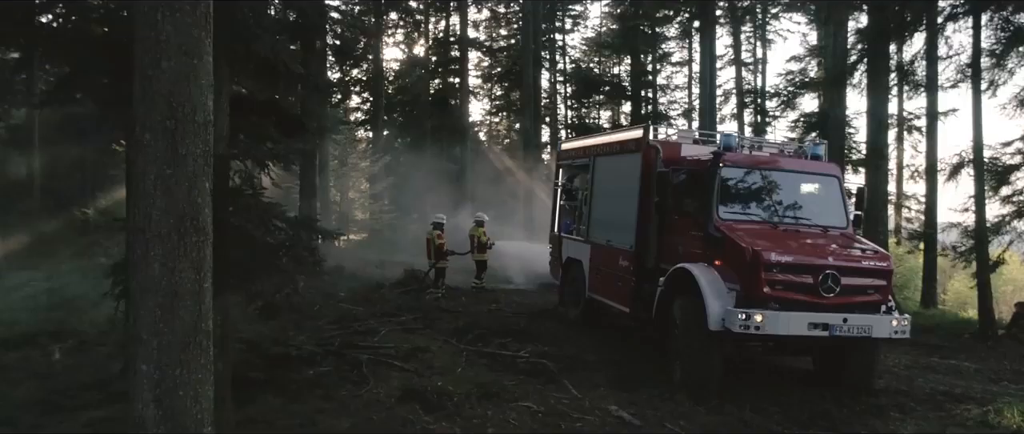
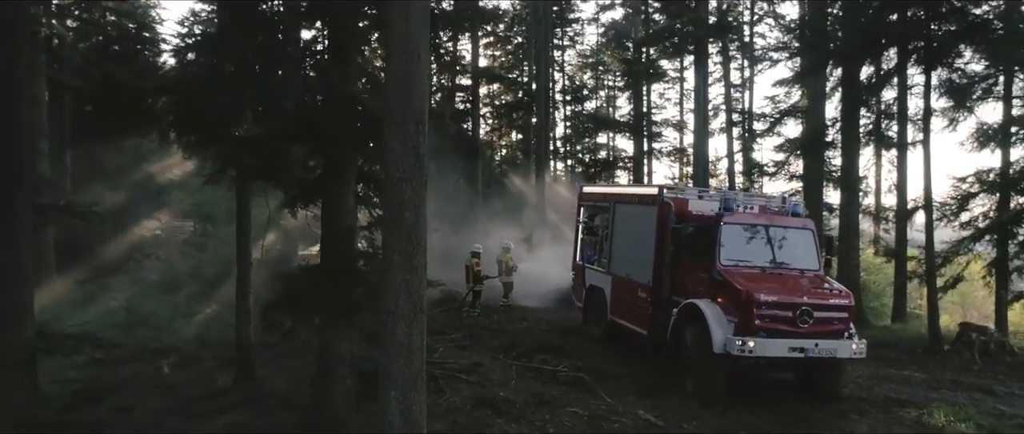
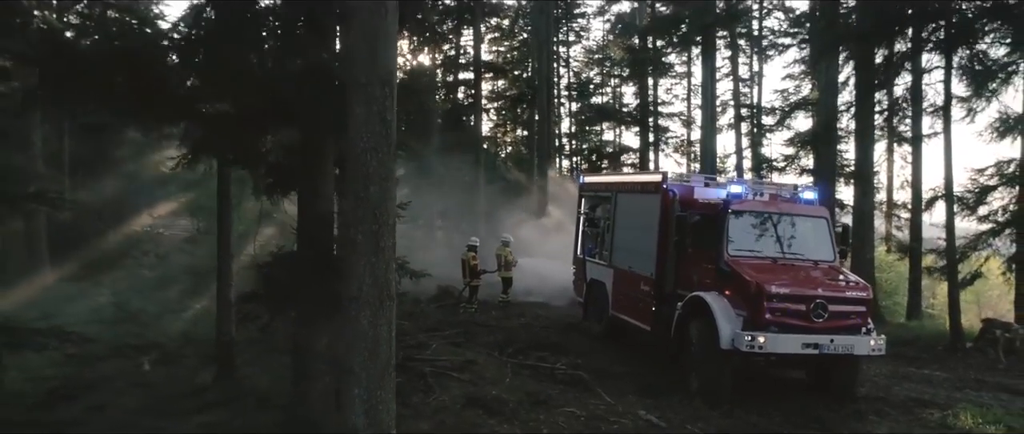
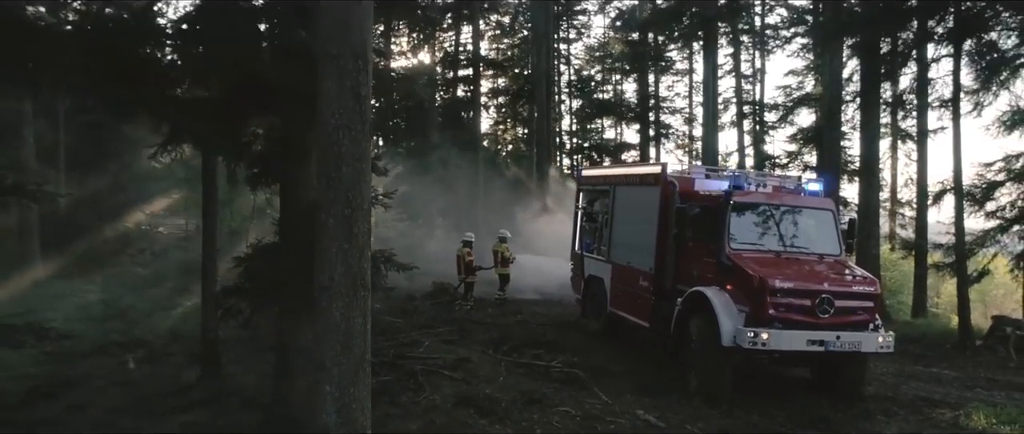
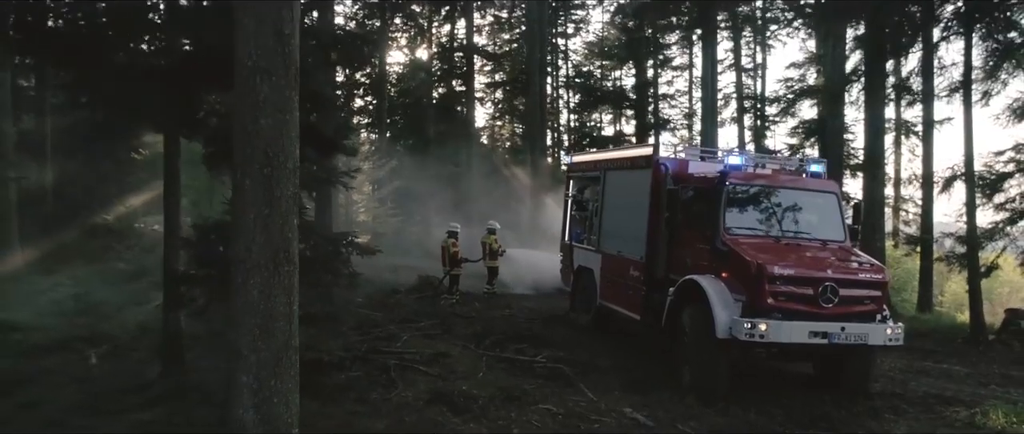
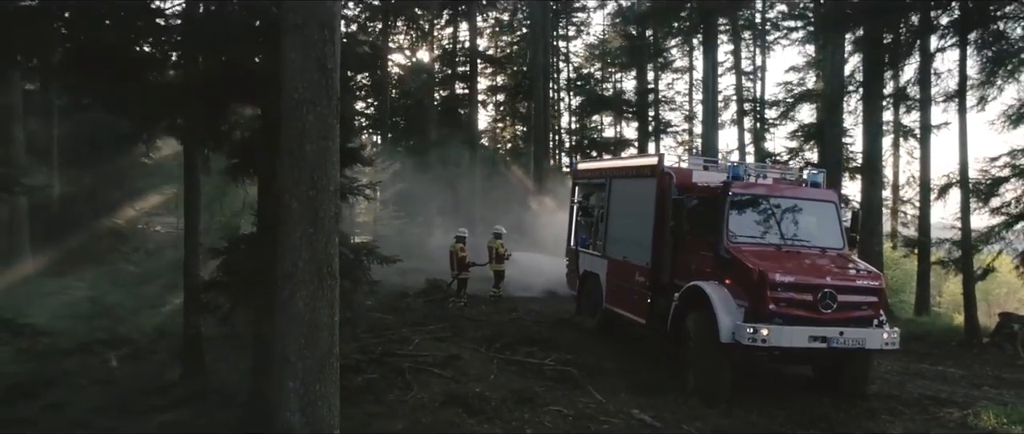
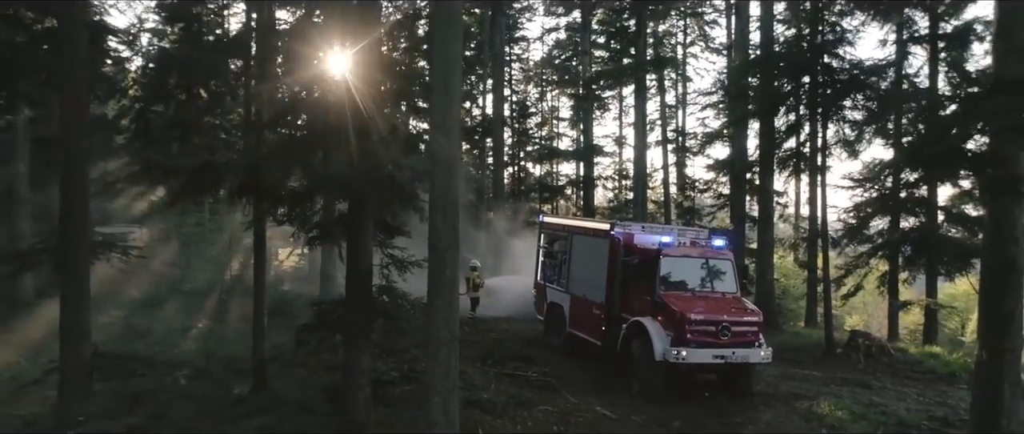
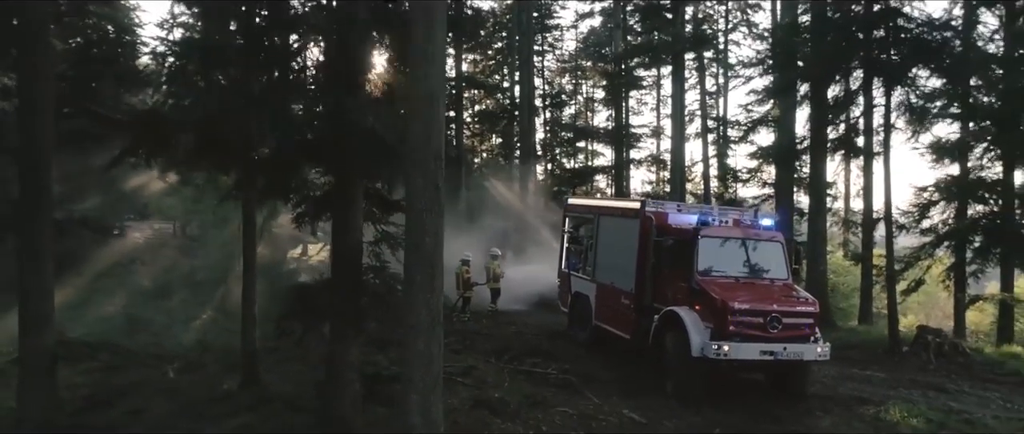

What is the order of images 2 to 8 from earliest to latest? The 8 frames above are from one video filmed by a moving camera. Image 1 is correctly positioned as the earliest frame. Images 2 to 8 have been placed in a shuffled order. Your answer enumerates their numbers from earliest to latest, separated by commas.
5, 6, 4, 3, 2, 8, 7
